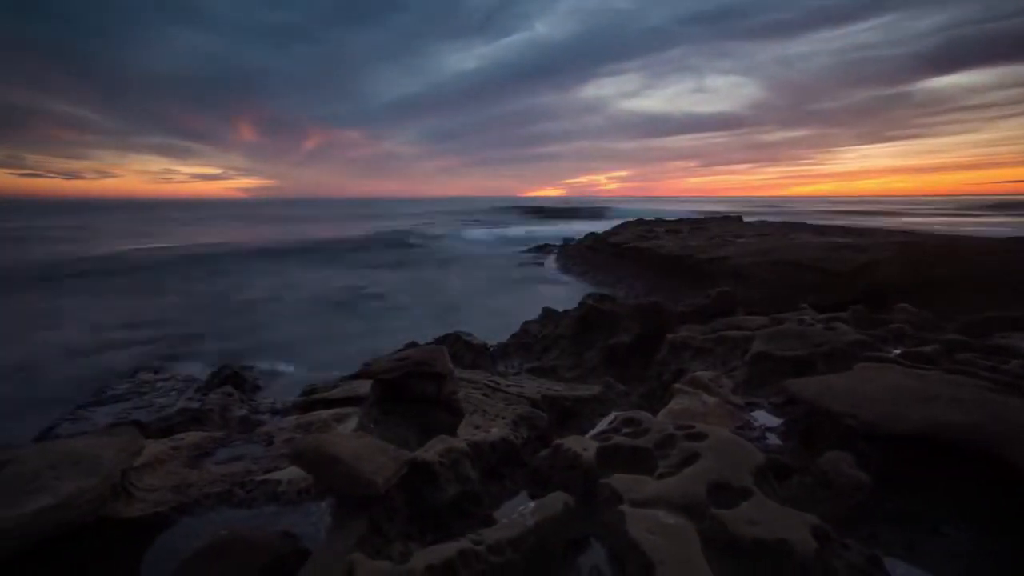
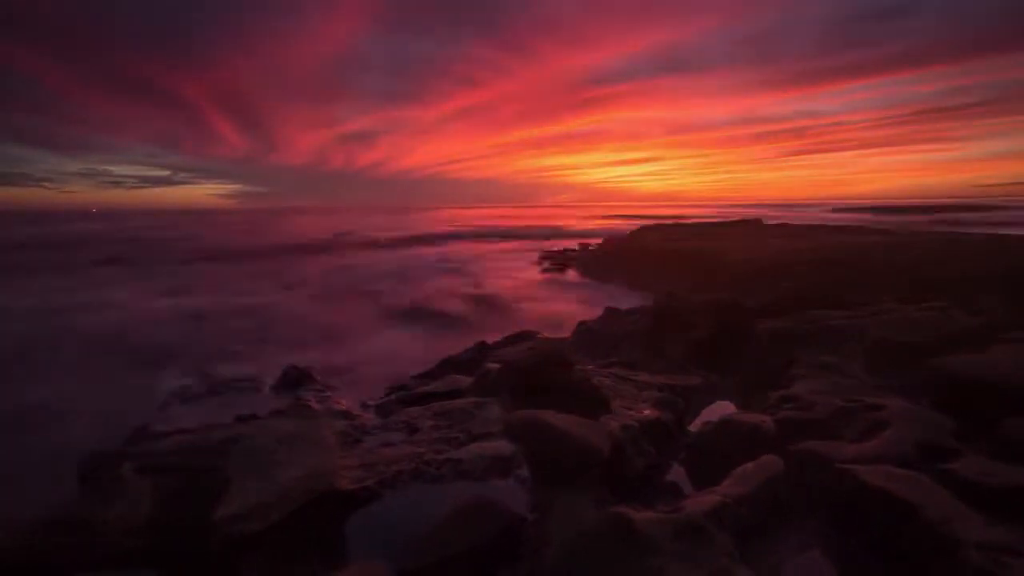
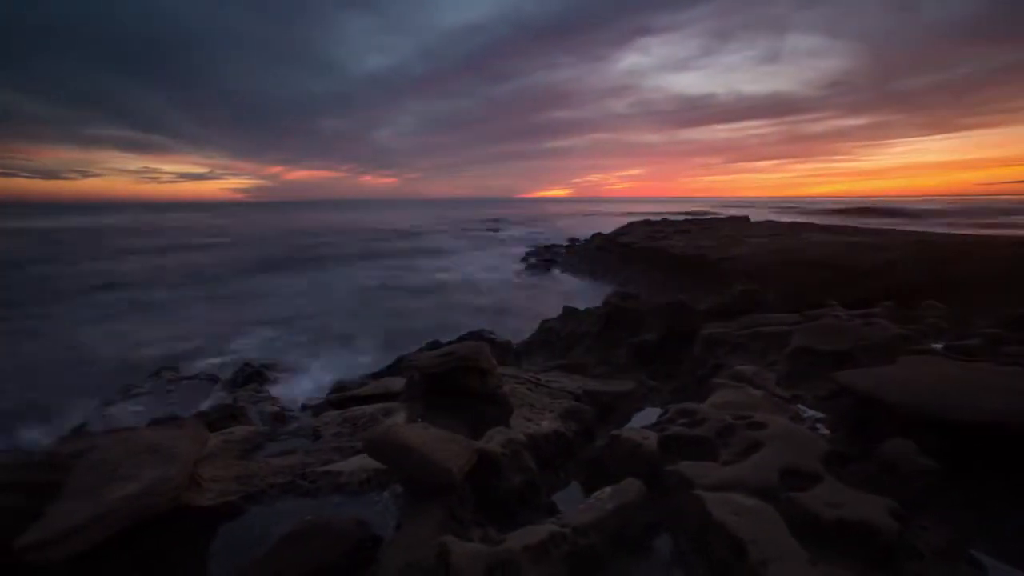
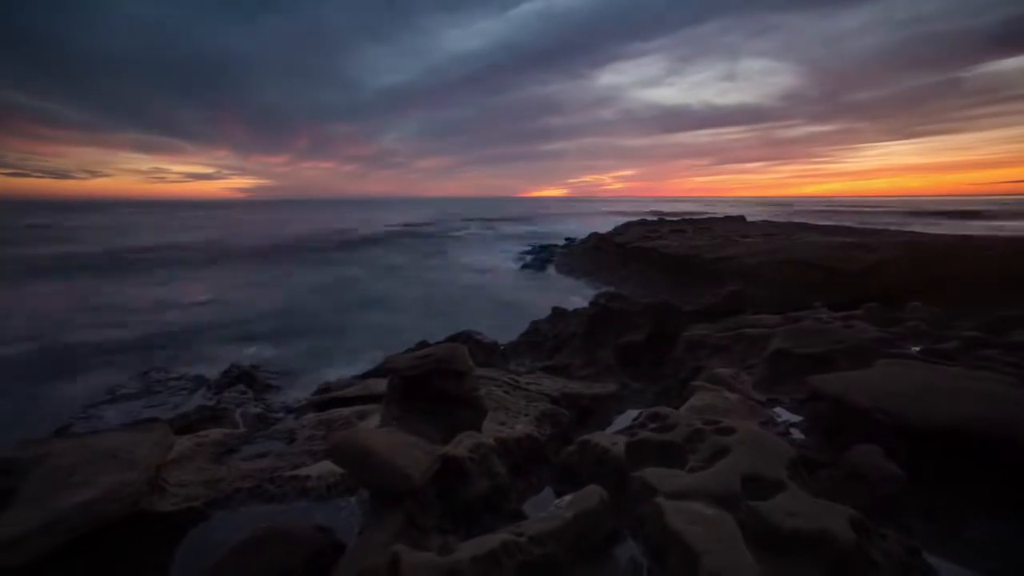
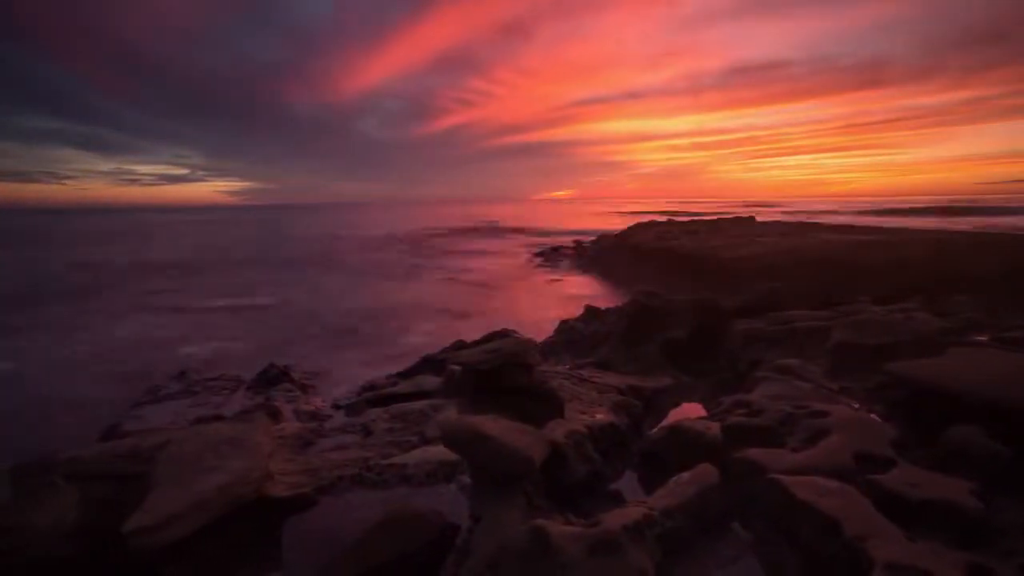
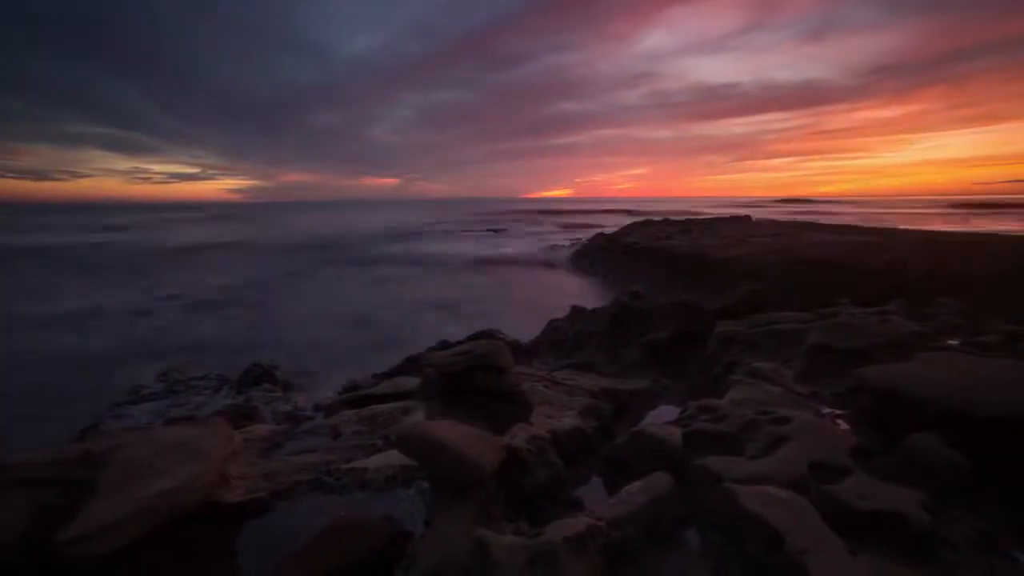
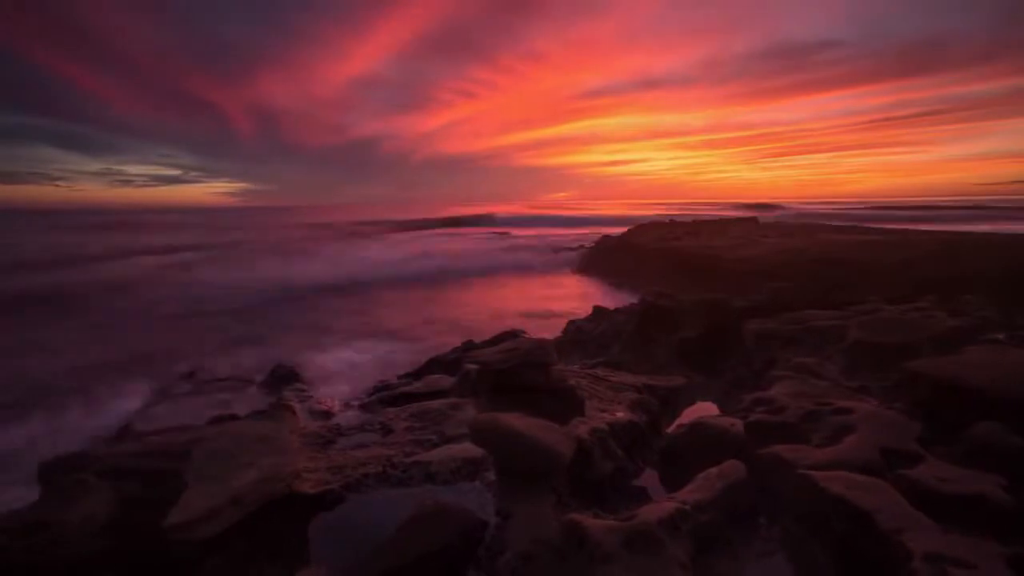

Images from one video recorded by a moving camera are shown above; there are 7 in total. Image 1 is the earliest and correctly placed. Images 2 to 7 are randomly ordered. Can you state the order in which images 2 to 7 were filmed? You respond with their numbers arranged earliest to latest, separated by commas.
4, 3, 6, 5, 7, 2
